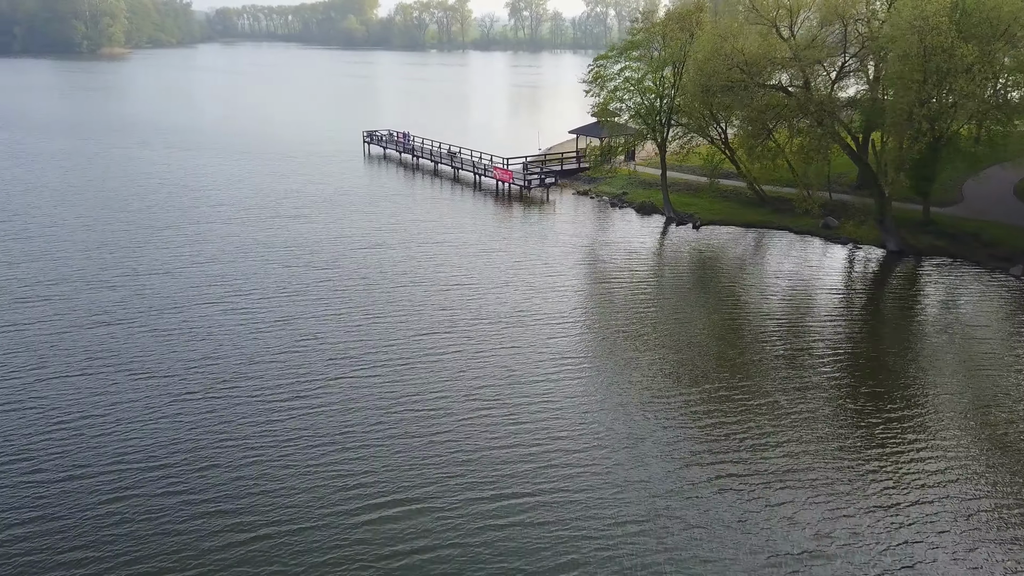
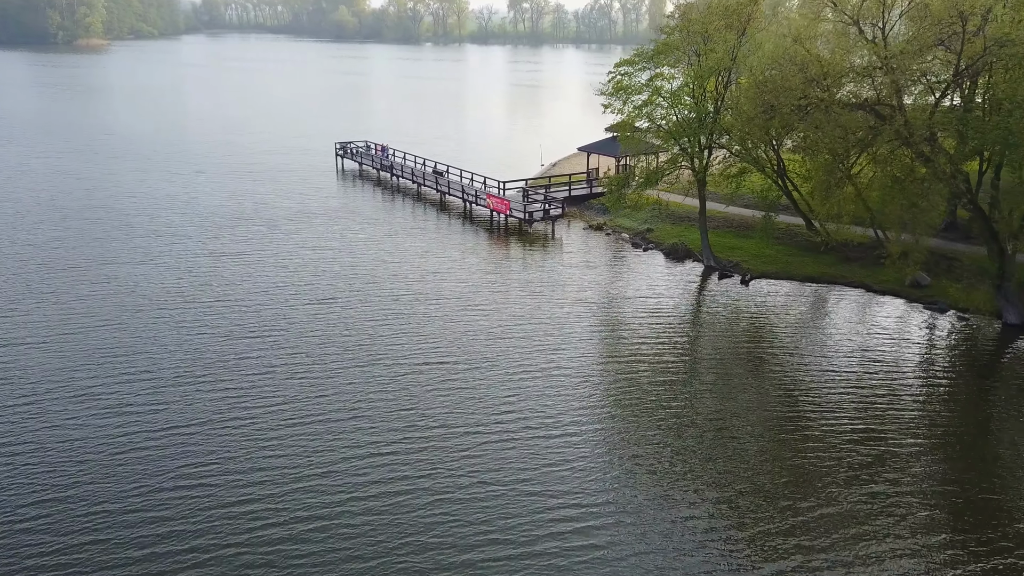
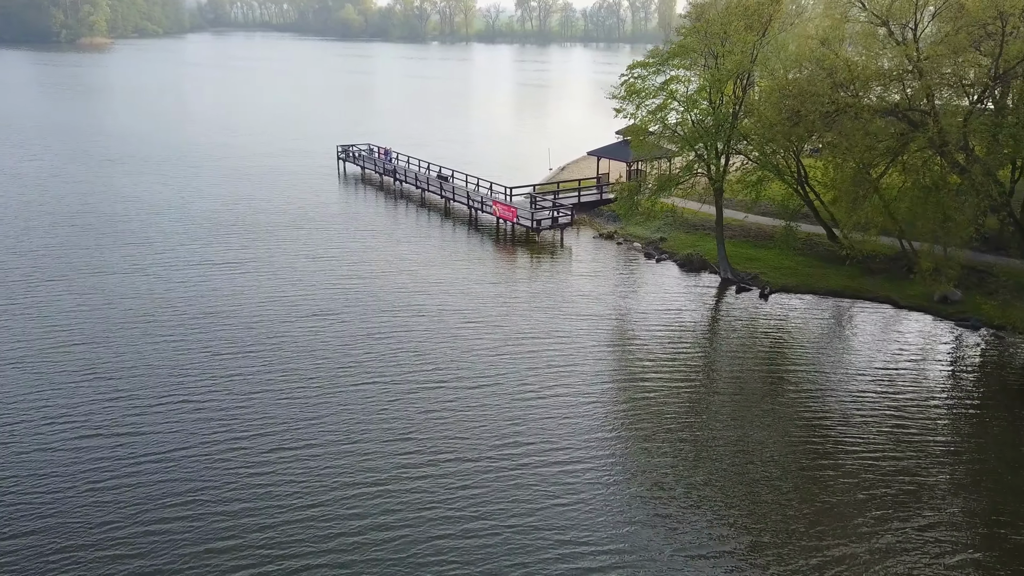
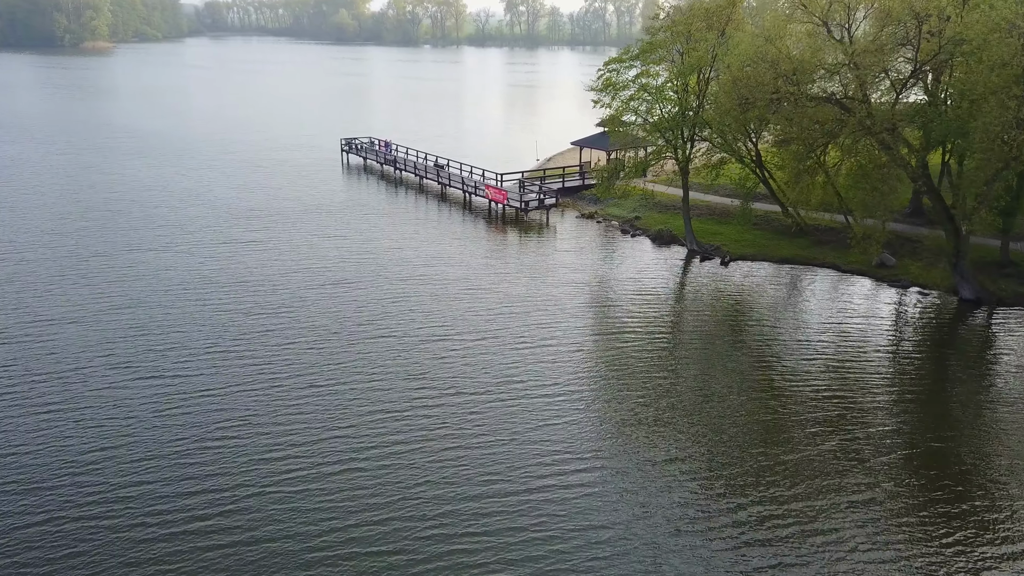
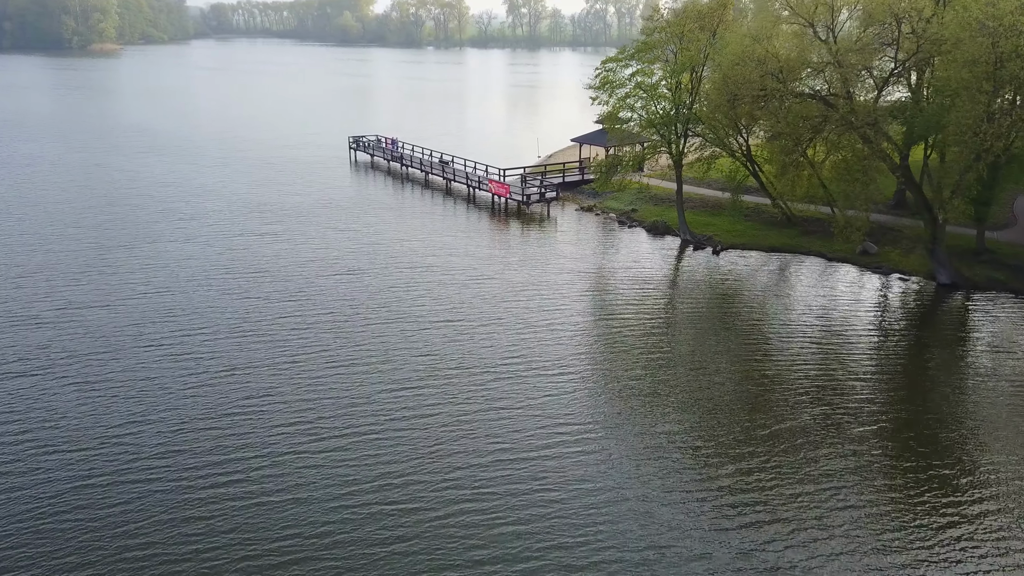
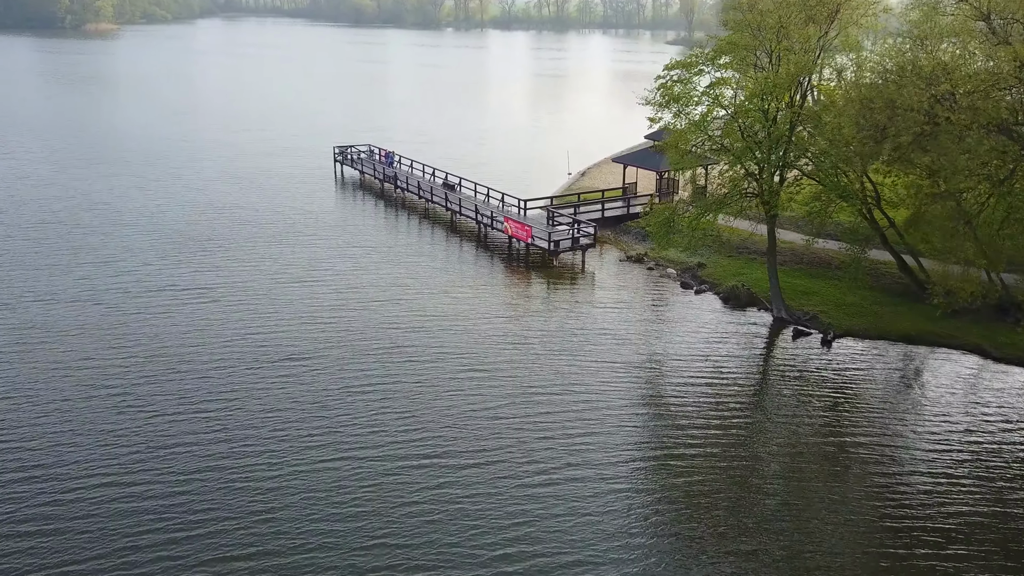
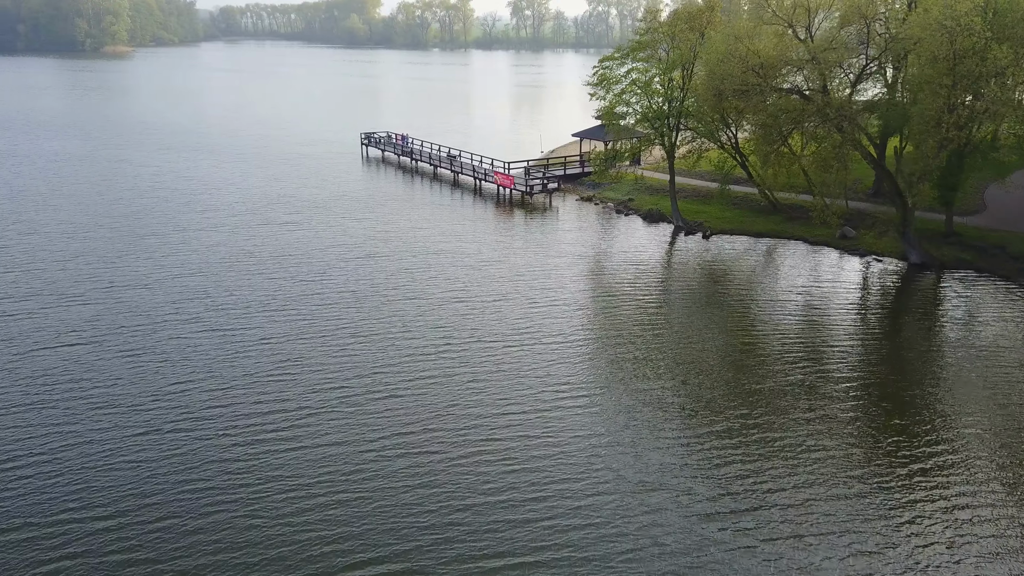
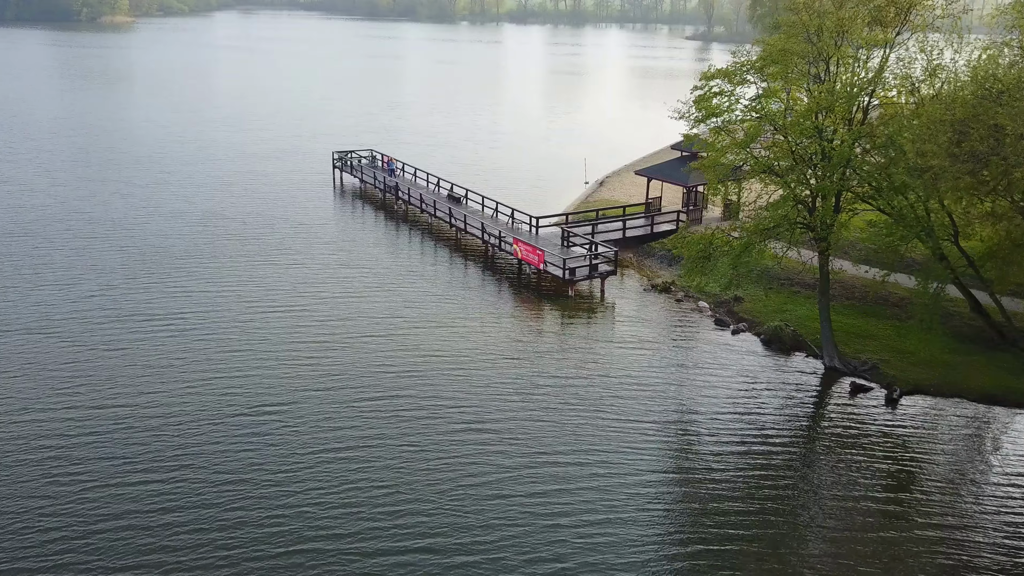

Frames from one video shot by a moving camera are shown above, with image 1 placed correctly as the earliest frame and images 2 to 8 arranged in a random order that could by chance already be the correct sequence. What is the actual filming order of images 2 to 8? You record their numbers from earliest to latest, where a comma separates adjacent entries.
7, 5, 4, 2, 3, 6, 8
